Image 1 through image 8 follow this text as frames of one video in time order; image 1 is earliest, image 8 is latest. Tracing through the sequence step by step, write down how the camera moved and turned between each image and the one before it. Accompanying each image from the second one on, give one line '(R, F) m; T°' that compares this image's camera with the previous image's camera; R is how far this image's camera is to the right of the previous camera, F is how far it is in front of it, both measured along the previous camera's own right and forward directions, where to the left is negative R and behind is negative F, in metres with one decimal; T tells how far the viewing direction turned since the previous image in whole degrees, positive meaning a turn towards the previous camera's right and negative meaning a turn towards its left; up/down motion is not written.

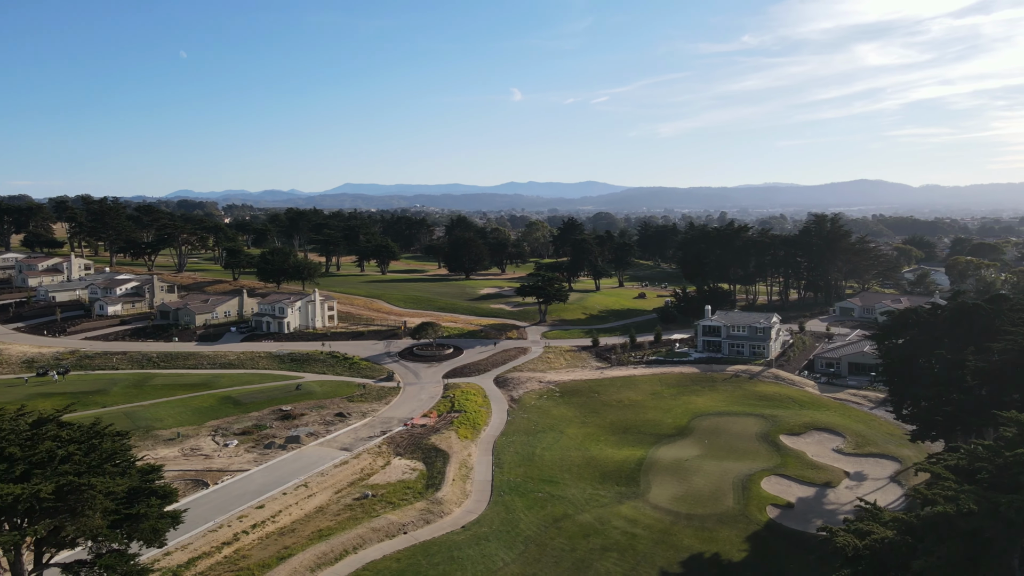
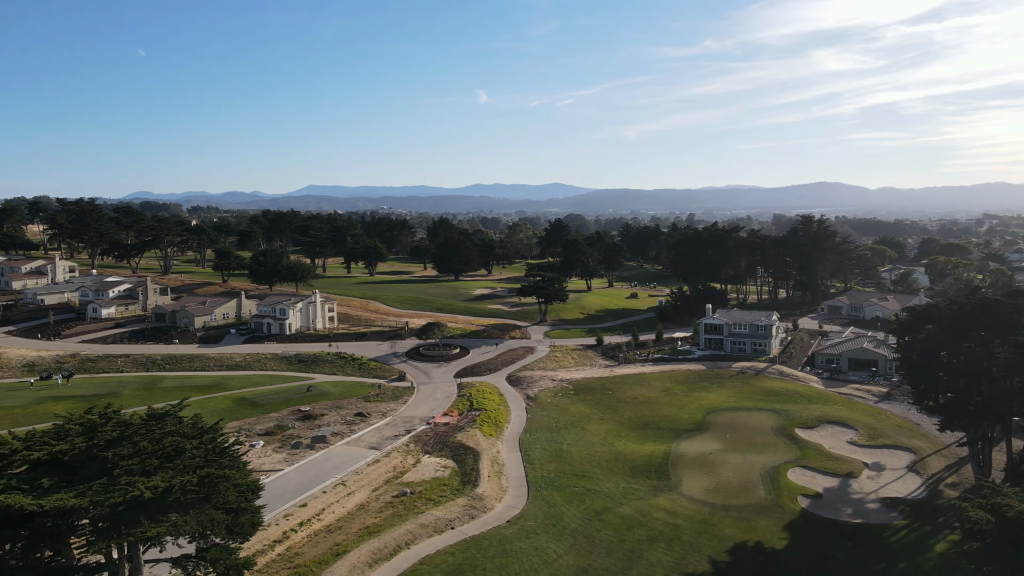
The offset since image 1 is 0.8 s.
(-3.2, -0.5) m; +3°
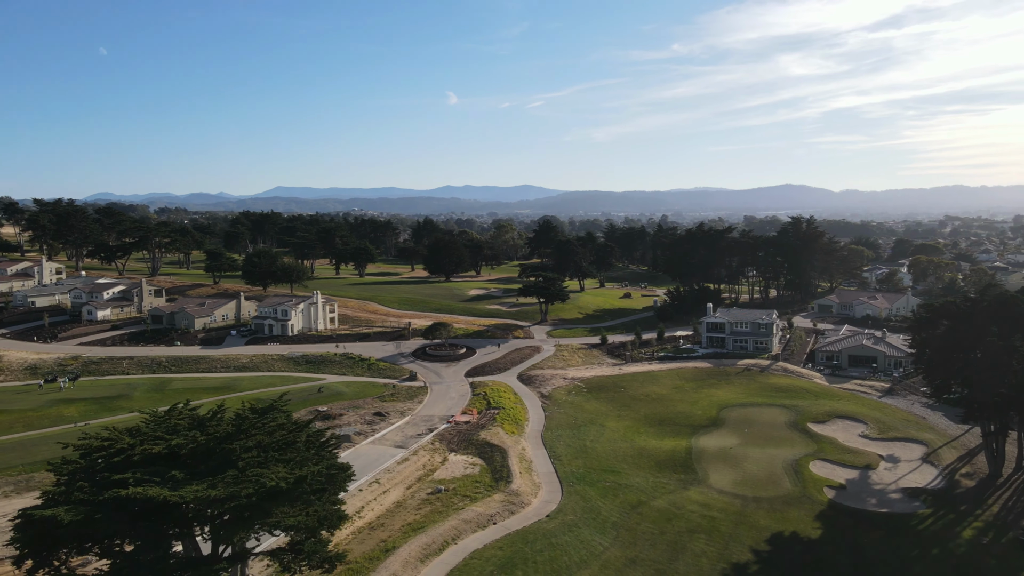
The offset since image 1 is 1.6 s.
(-2.9, -0.4) m; +2°
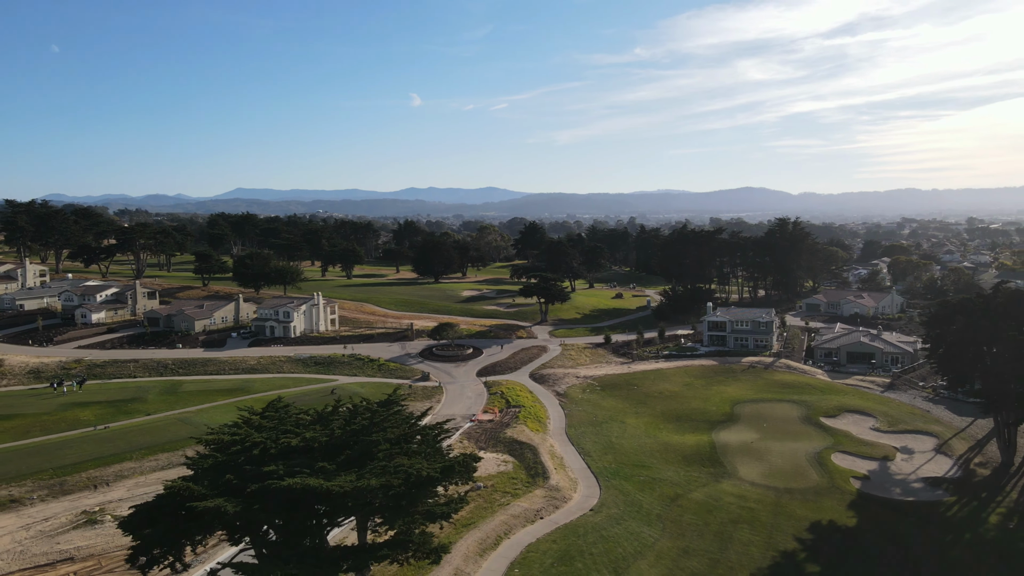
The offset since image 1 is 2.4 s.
(-3.4, -0.5) m; +3°
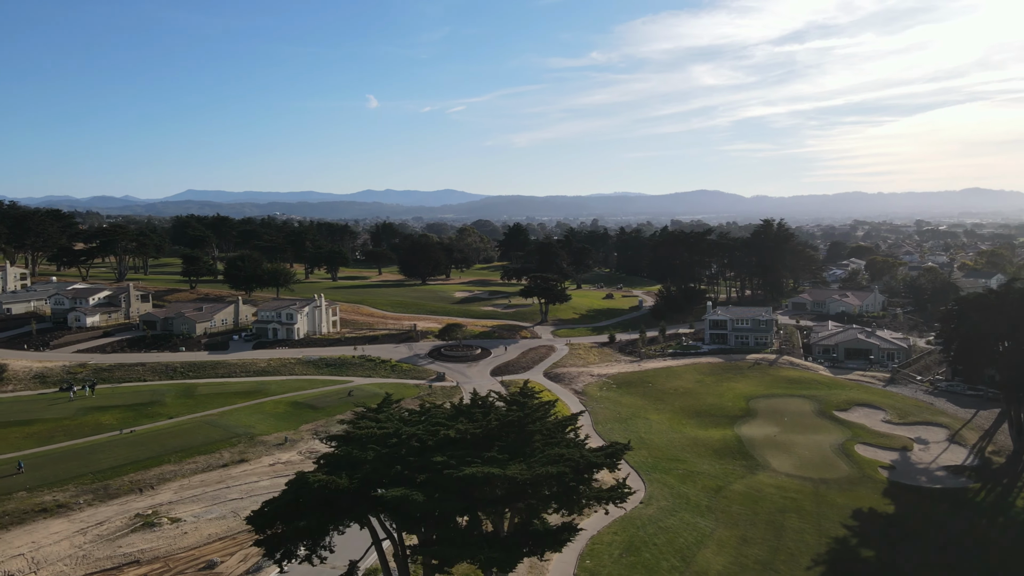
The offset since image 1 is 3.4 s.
(-4.1, -0.5) m; +3°
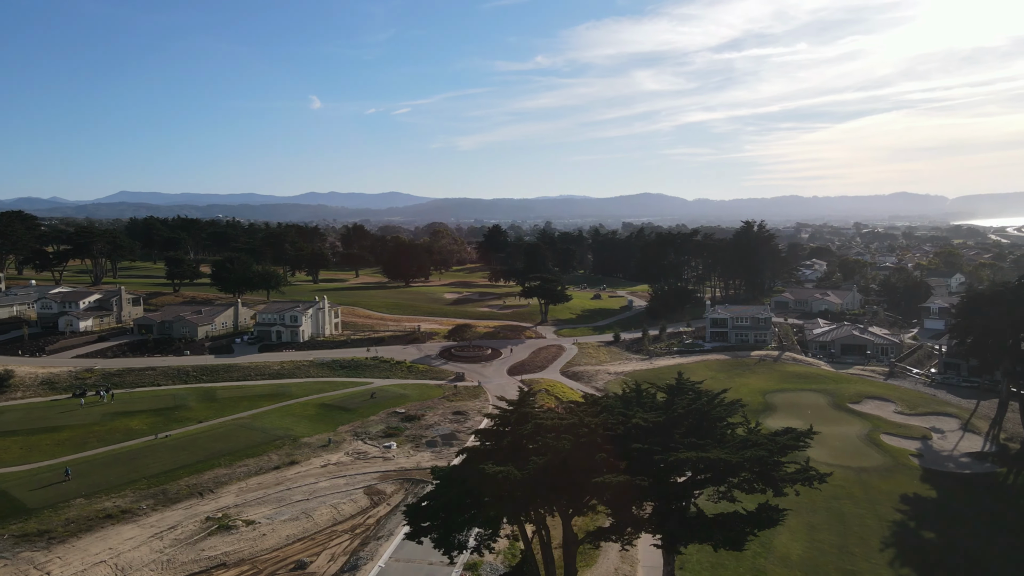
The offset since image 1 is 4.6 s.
(-5.2, -0.3) m; +4°
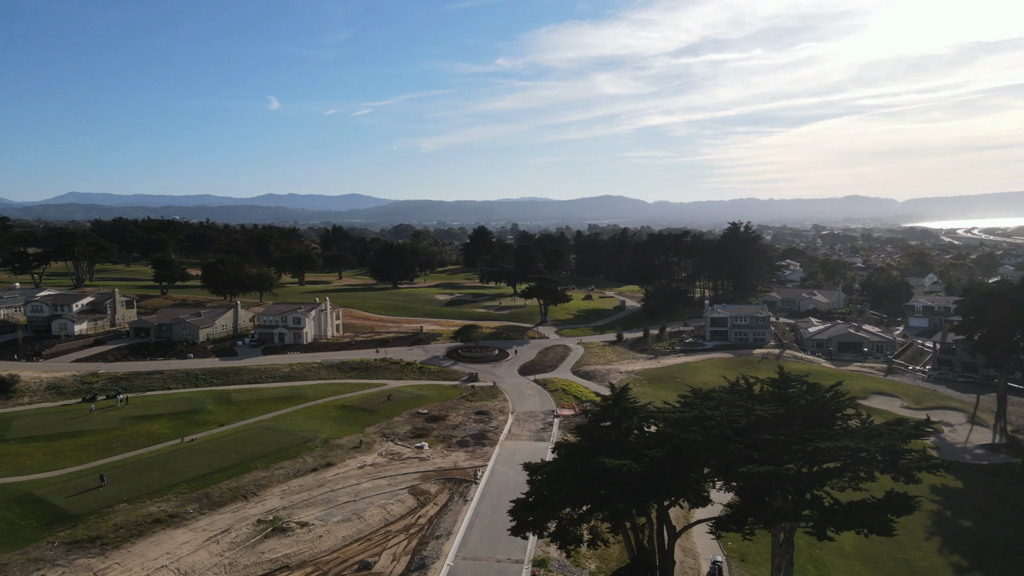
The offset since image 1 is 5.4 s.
(-3.7, -0.1) m; +3°
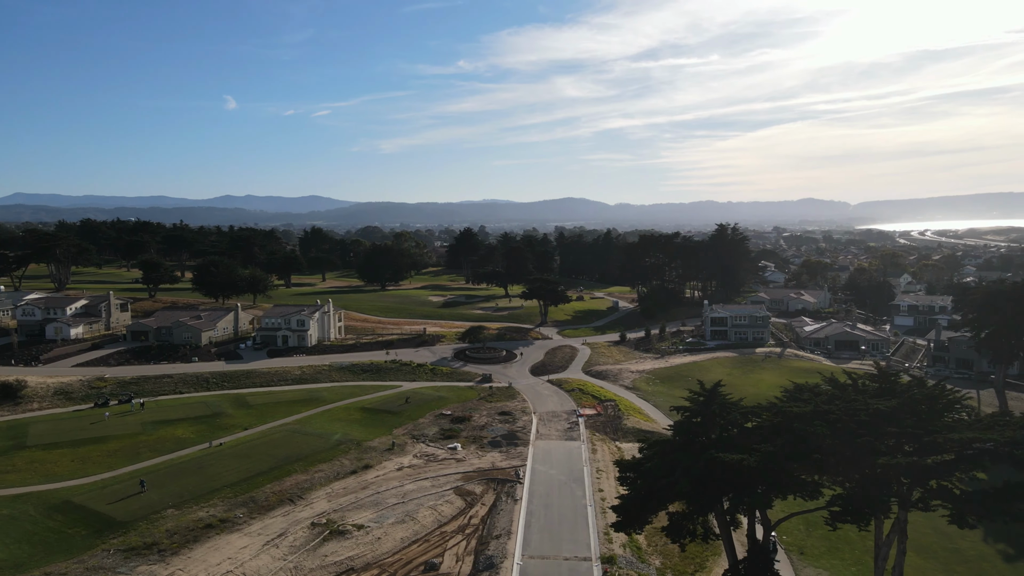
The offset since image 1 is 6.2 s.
(-3.7, 0.0) m; +3°
